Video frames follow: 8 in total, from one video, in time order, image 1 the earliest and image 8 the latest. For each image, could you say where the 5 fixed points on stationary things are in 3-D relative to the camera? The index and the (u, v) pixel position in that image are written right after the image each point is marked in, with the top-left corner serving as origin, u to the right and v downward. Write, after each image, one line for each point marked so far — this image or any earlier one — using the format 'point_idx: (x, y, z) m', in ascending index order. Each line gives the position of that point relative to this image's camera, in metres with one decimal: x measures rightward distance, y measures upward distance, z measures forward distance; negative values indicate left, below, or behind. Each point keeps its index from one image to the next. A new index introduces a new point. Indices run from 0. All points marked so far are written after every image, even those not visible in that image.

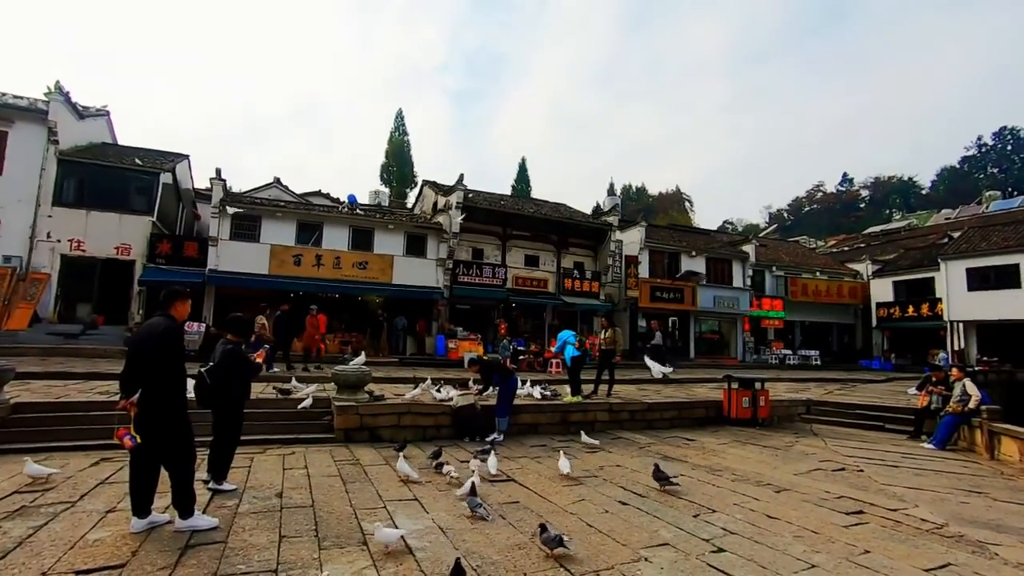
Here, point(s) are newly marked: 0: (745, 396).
0: (+4.8, -2.2, +10.8) m
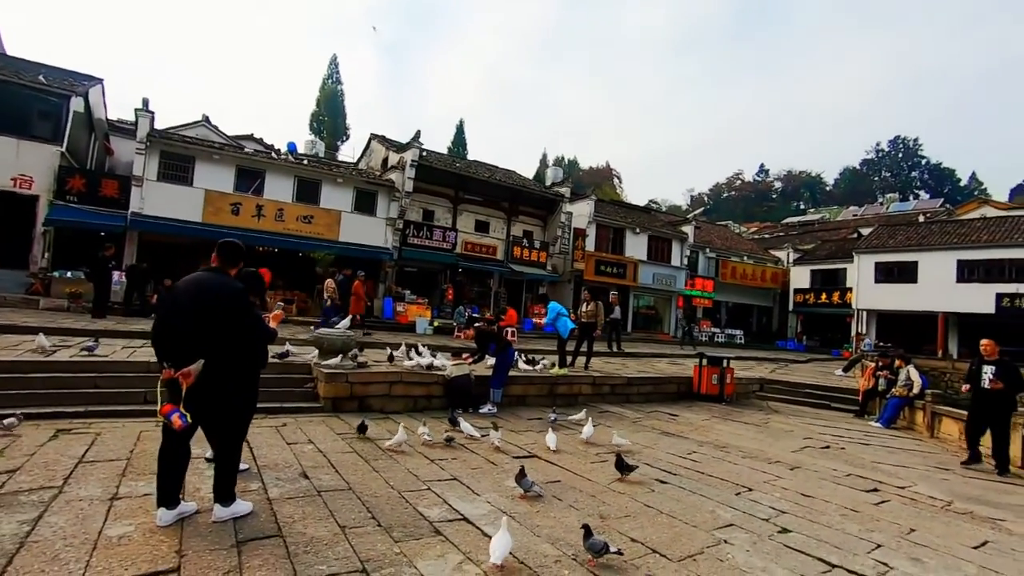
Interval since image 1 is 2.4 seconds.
0: (+4.3, -1.8, +11.2) m
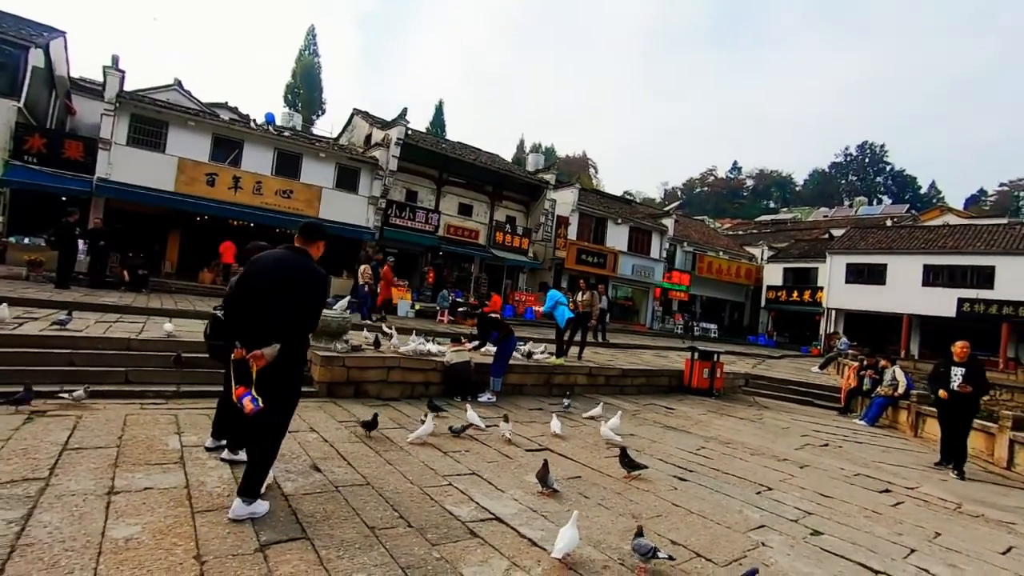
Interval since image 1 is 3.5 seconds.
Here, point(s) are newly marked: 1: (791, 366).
0: (+4.1, -1.7, +11.2) m
1: (+9.5, -2.6, +18.1) m
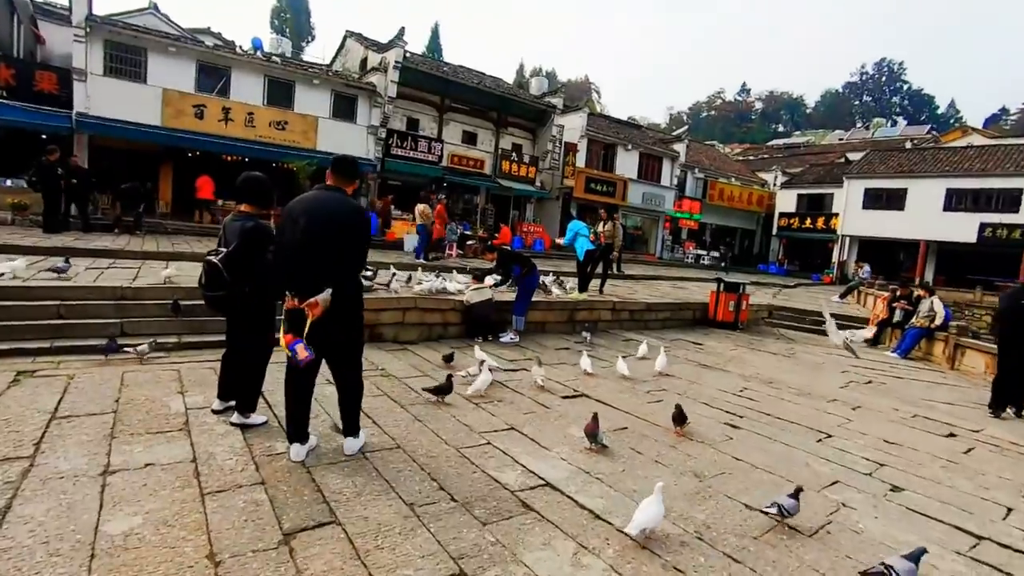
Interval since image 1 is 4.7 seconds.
0: (+4.5, -0.2, +10.7) m
1: (+9.9, -0.2, +17.6) m
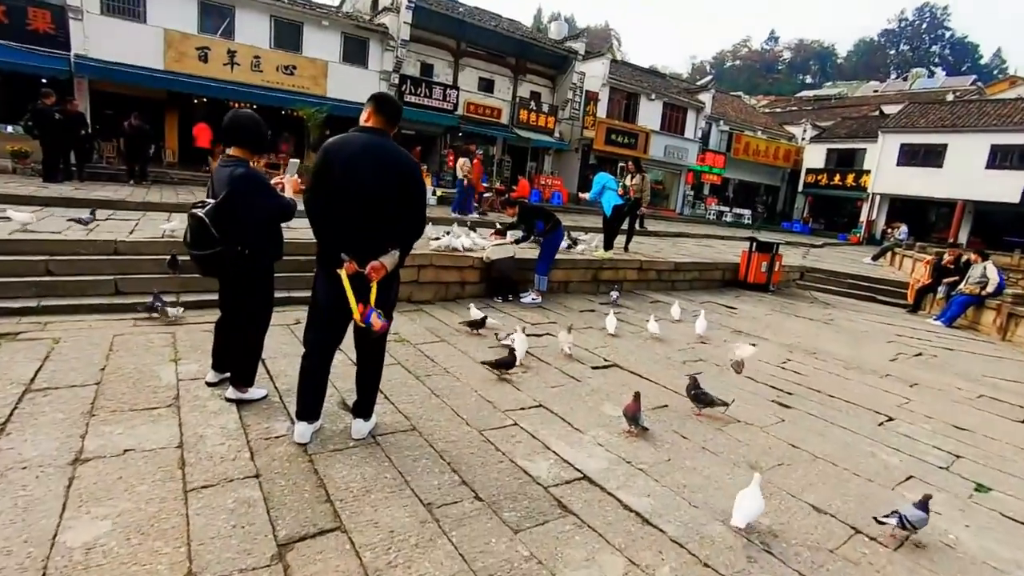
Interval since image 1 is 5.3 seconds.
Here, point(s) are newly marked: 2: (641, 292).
0: (+4.8, +0.5, +10.1) m
1: (+10.5, +1.0, +16.9) m
2: (+2.1, -0.1, +8.6) m
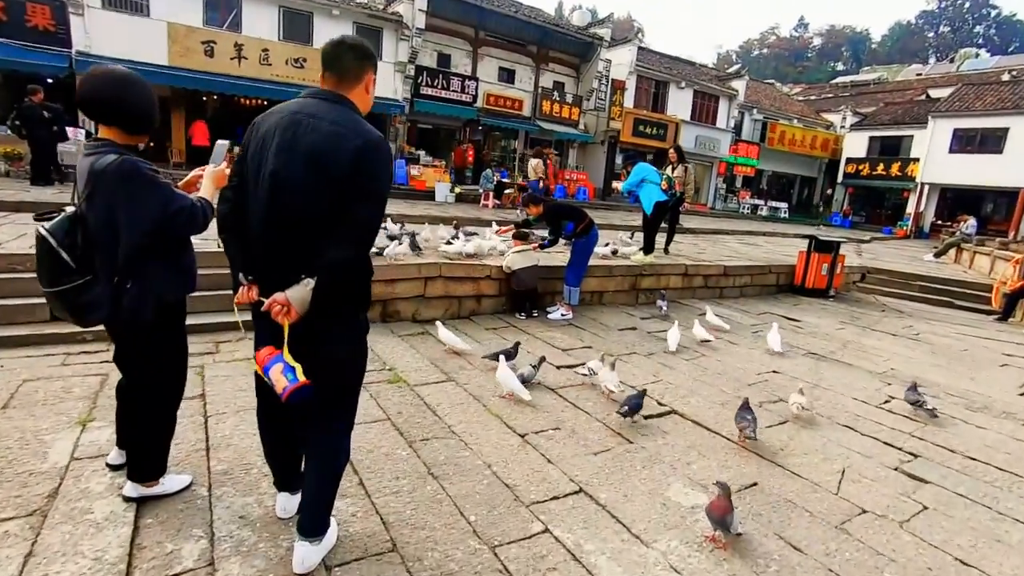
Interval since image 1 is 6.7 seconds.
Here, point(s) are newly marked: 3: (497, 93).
0: (+5.2, +0.4, +8.8) m
1: (+11.1, +1.0, +15.3) m
2: (+2.5, -0.2, +7.4) m
3: (-0.6, +7.3, +19.8) m
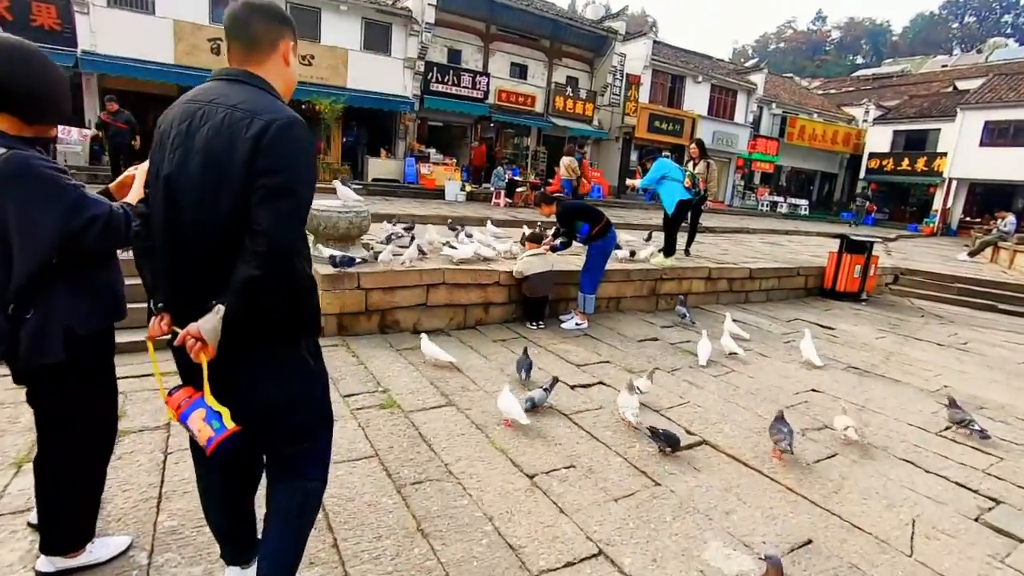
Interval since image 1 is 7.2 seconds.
0: (+5.4, +0.4, +8.2) m
1: (+11.5, +1.0, +14.6) m
2: (+2.6, -0.3, +6.9) m
3: (-0.1, +7.3, +19.3) m
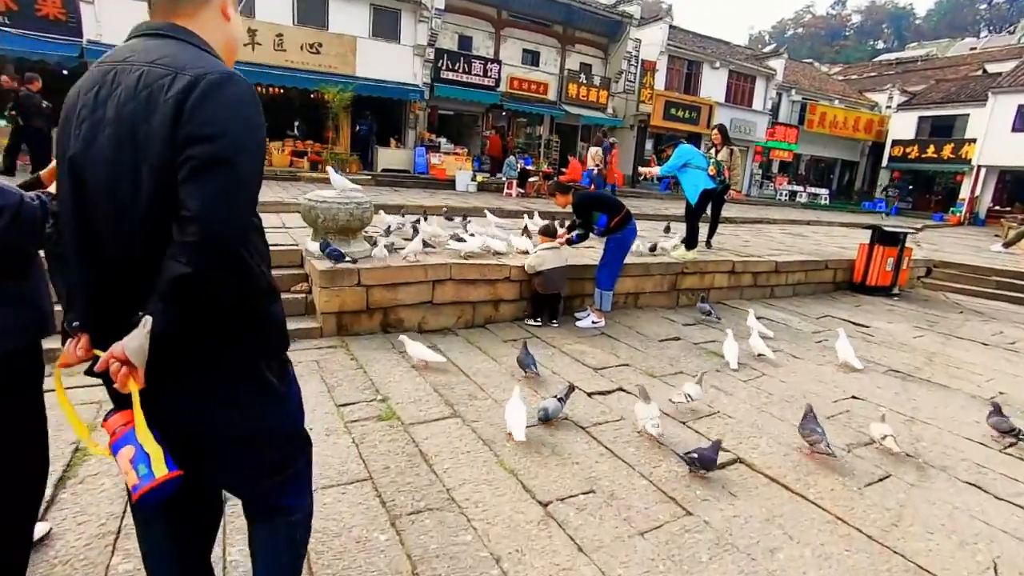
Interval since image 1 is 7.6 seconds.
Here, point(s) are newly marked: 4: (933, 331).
0: (+5.6, +0.5, +7.7) m
1: (+11.8, +1.2, +14.0) m
2: (+2.7, -0.2, +6.5) m
3: (+0.3, +7.6, +18.8) m
4: (+4.8, -0.5, +6.0) m
